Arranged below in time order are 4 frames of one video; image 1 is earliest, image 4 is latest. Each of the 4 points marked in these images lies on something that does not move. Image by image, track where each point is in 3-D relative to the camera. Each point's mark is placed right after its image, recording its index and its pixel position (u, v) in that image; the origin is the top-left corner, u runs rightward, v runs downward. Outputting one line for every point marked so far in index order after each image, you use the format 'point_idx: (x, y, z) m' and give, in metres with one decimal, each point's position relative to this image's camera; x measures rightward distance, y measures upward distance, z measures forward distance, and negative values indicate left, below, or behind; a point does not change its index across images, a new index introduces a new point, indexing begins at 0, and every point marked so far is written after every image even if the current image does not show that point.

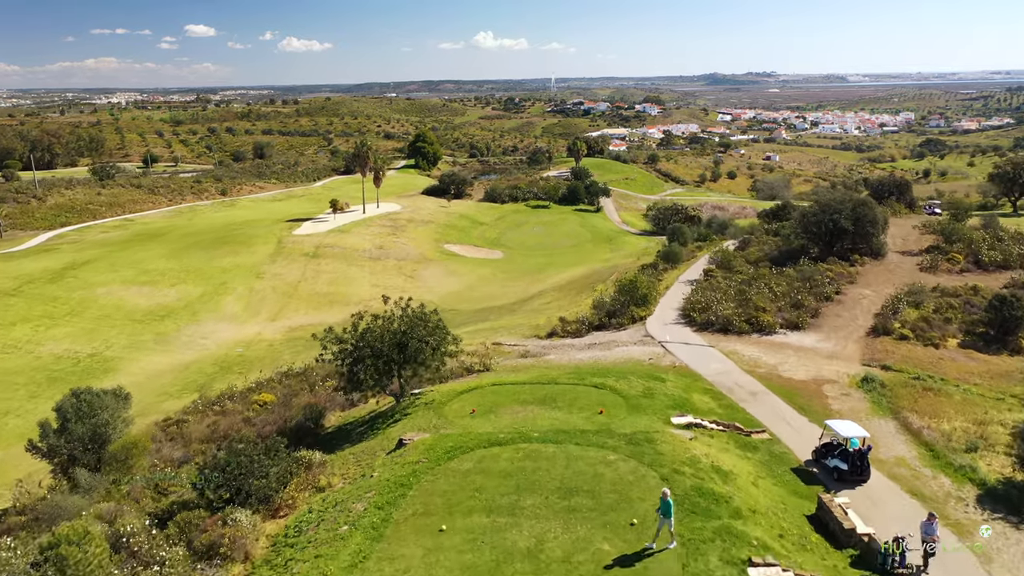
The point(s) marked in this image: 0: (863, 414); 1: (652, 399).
0: (+8.0, -2.8, +18.6) m
1: (+3.1, -2.6, +18.1) m
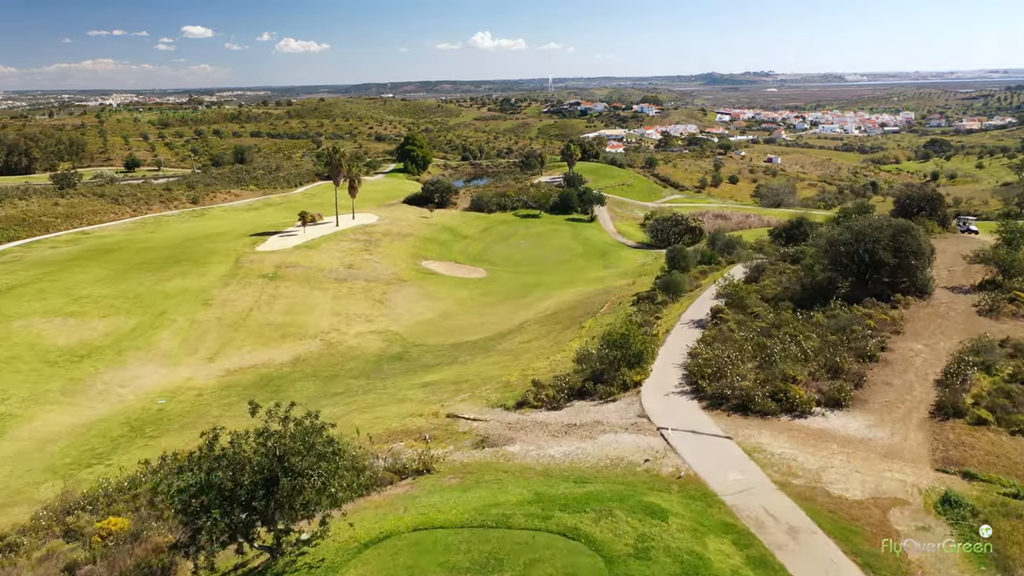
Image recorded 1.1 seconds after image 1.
0: (+7.0, -4.4, +12.7) m
1: (+2.0, -4.1, +12.1) m
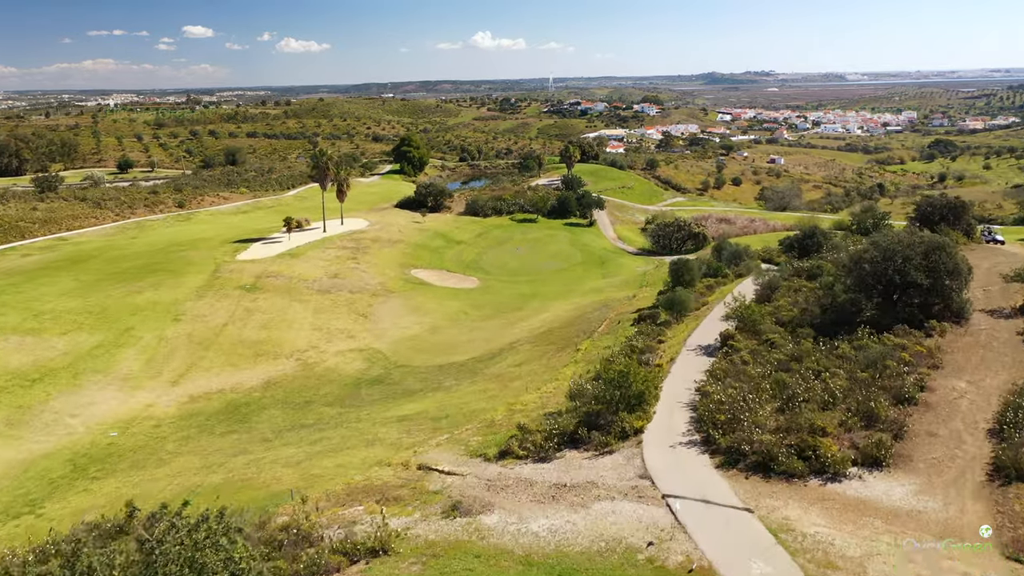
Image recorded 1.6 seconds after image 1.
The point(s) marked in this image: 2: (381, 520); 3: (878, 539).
0: (+6.5, -5.1, +9.7) m
1: (+1.6, -4.9, +9.1) m
2: (-2.6, -4.5, +15.8) m
3: (+6.1, -4.2, +13.5) m
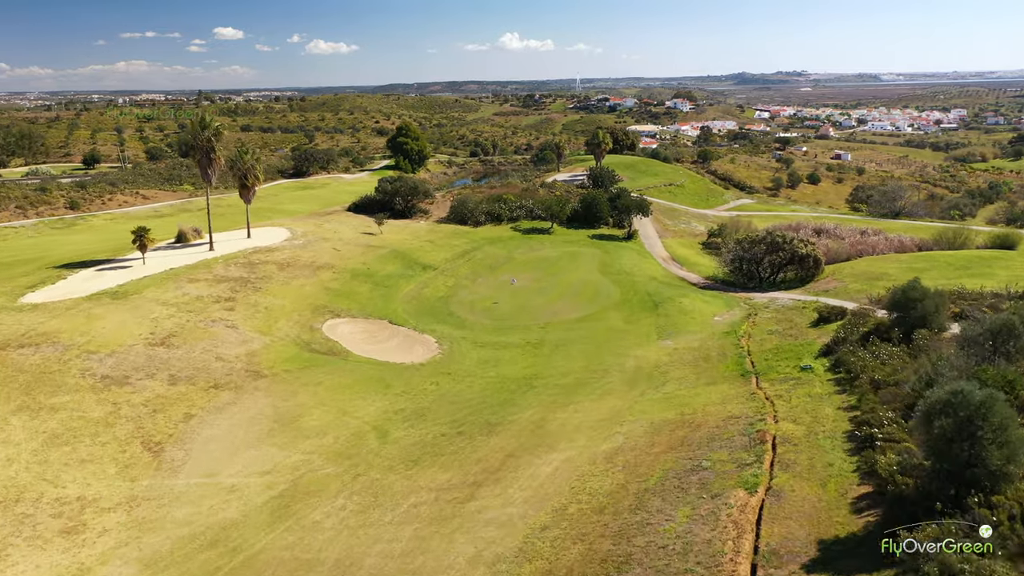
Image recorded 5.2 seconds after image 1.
0: (+4.4, -7.9, -15.7) m
1: (-0.6, -7.6, -16.0) m
2: (-4.5, -7.2, -9.3) m
3: (+4.1, -6.9, -11.8) m
